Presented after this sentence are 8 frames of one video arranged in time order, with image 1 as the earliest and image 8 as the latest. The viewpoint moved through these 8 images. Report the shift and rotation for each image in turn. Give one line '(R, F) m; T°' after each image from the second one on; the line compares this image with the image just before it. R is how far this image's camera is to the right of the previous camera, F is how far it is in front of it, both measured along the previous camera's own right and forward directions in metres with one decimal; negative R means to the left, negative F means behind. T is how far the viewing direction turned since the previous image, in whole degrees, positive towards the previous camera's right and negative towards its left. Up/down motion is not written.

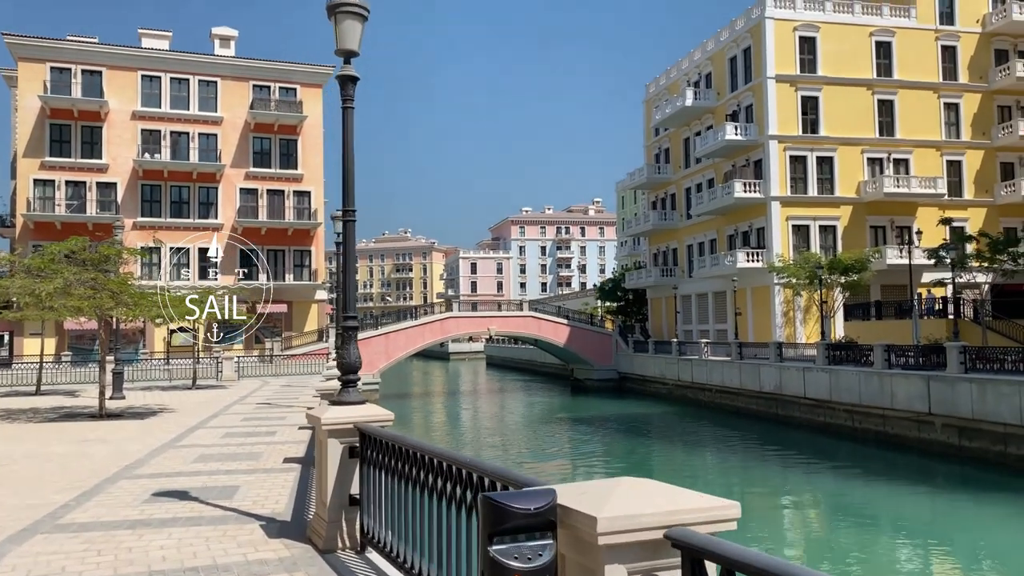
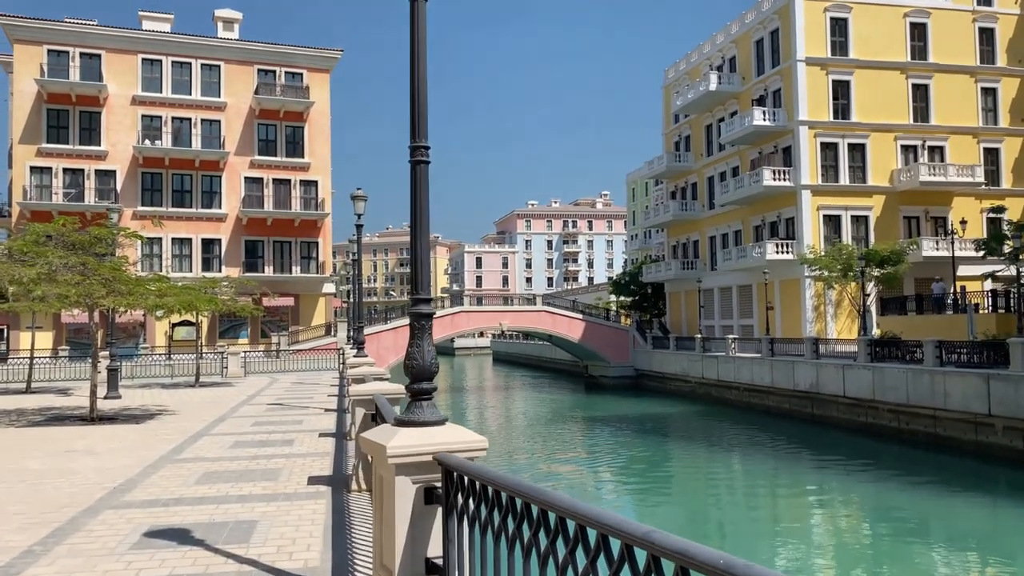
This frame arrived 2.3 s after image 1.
(-0.7, +1.6) m; 0°
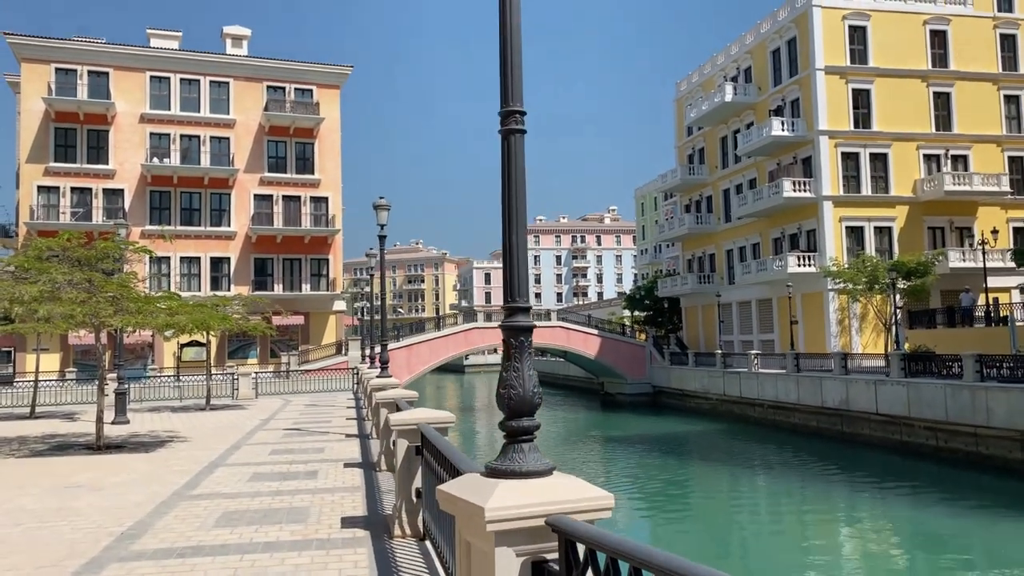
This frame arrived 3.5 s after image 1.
(-0.4, +0.8) m; 0°
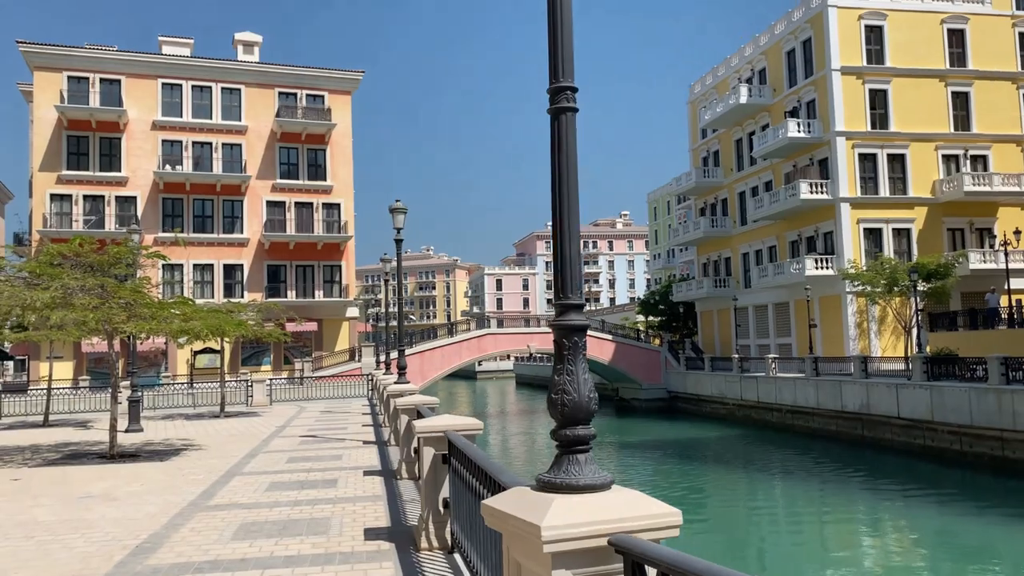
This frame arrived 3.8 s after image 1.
(-0.1, +0.2) m; -1°
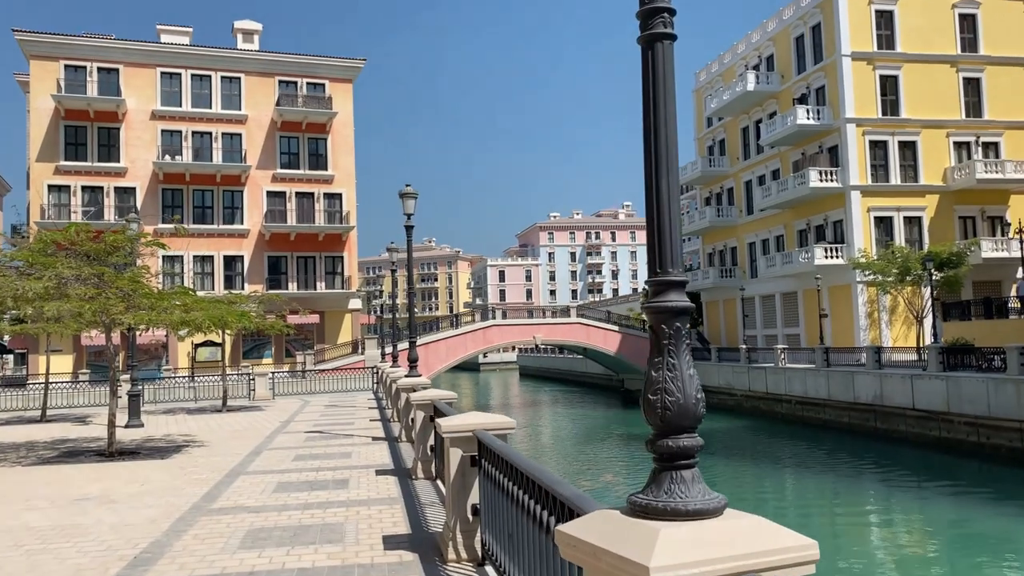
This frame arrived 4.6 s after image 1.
(-0.2, +0.5) m; 0°
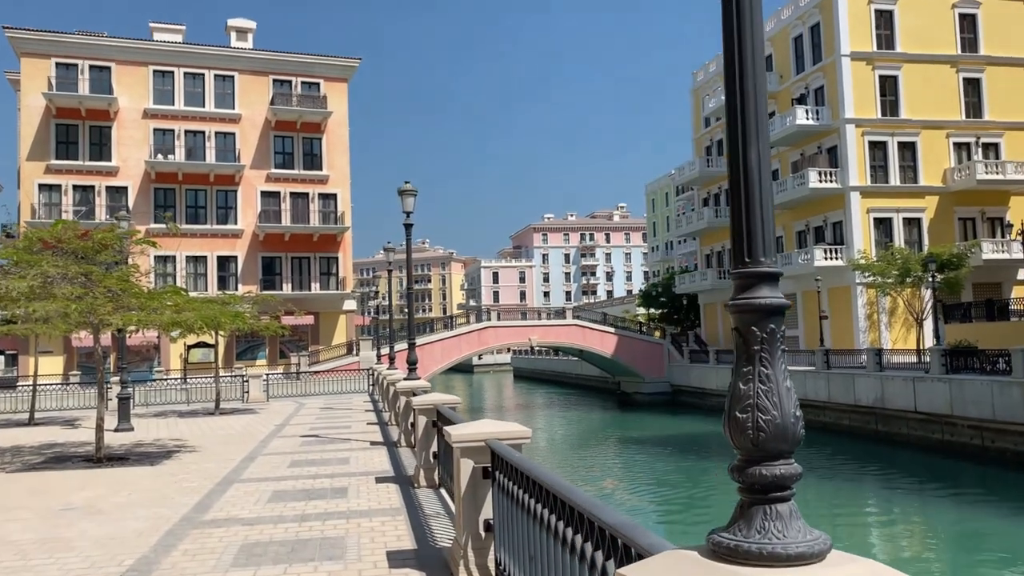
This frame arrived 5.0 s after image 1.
(-0.1, +0.3) m; 0°
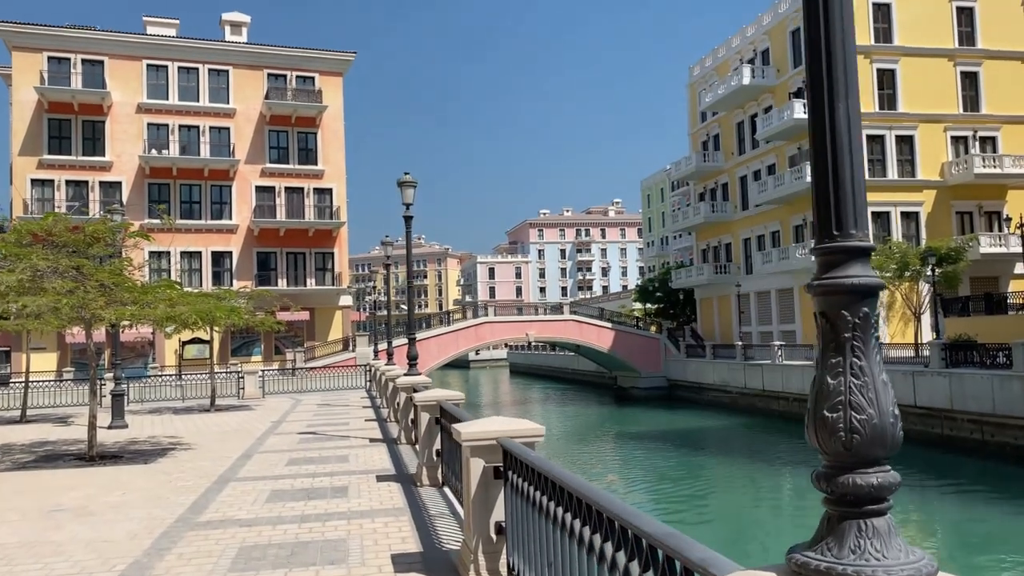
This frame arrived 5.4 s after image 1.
(-0.1, +0.2) m; 0°
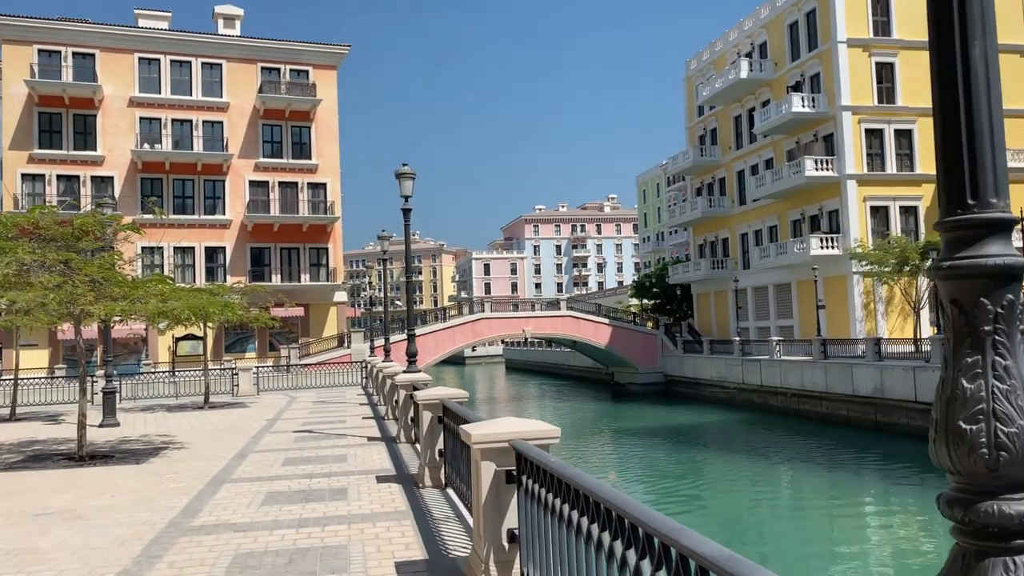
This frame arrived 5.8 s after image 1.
(-0.1, +0.3) m; 0°
